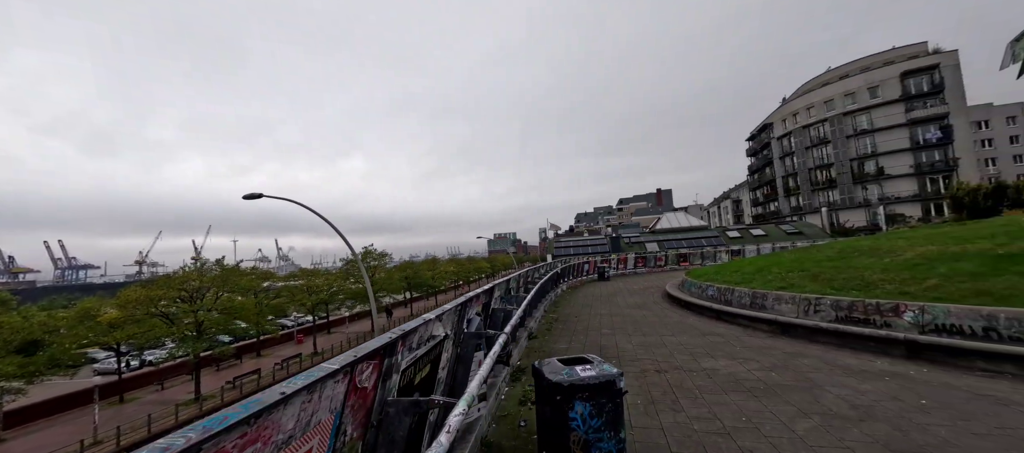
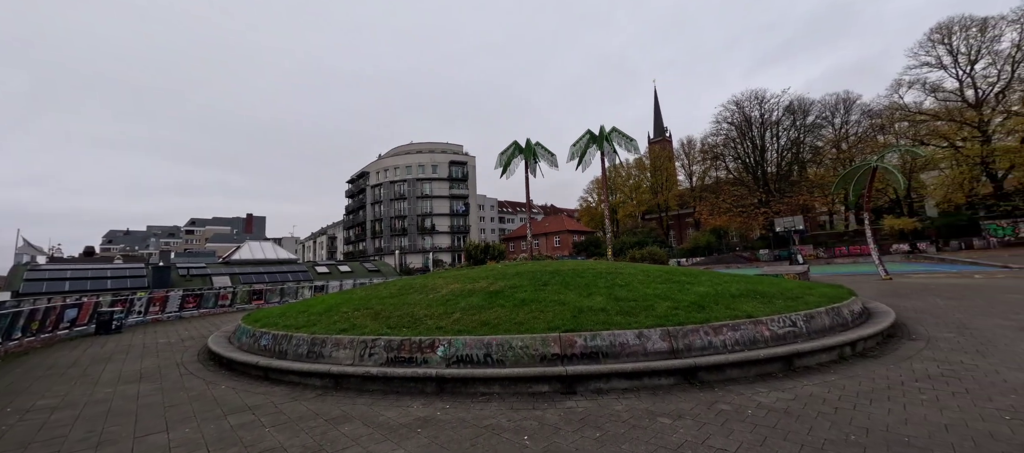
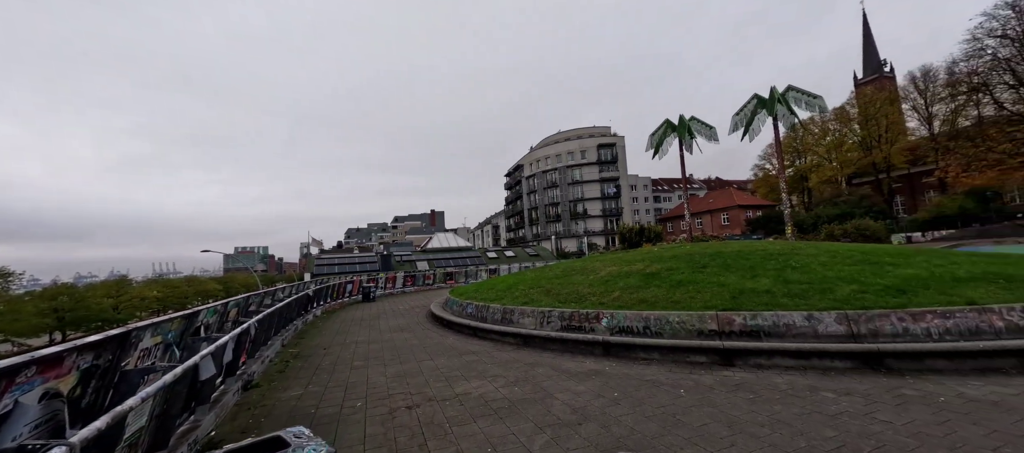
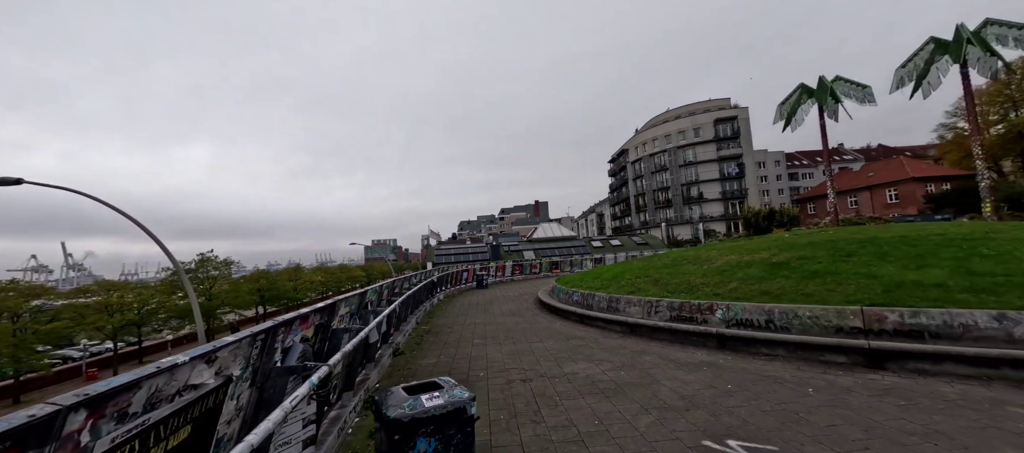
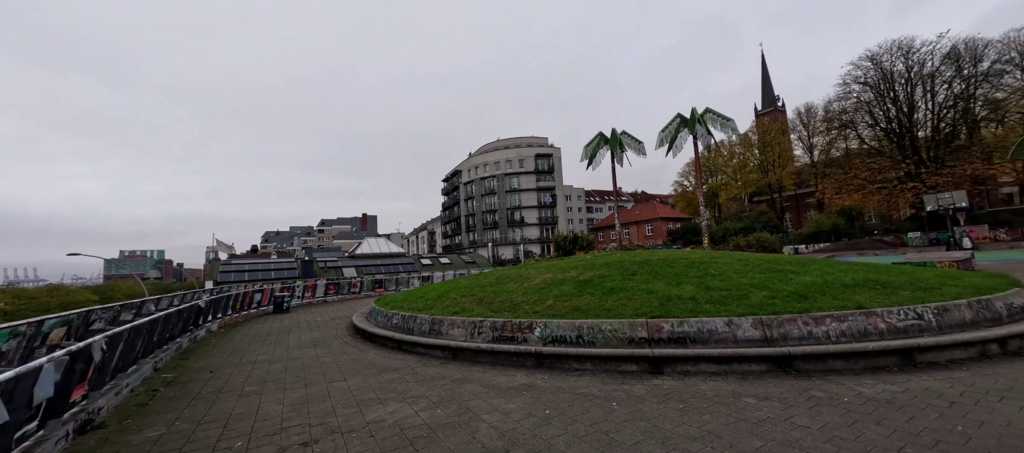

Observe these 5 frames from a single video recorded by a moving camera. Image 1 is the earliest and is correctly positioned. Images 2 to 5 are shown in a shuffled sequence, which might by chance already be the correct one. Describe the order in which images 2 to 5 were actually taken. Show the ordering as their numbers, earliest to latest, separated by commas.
4, 3, 5, 2
